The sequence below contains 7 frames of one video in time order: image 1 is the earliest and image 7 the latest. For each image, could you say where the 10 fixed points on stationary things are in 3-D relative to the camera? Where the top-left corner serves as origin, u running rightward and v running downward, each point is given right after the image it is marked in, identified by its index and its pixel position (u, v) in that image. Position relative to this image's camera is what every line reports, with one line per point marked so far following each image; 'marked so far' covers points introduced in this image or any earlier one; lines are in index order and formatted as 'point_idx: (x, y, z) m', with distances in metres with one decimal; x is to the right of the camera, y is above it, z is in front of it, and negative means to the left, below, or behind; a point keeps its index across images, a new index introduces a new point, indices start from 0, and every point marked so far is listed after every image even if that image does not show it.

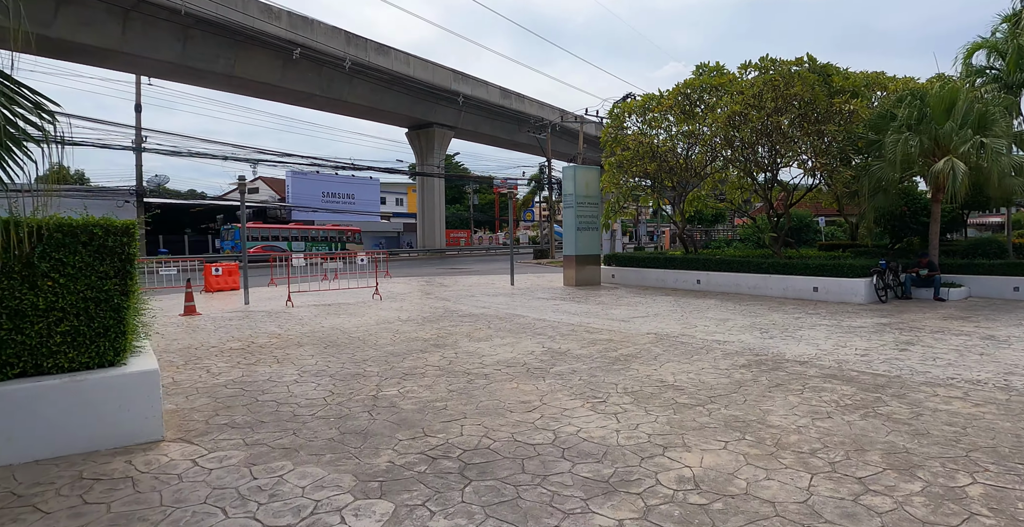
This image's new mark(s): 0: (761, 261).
0: (+6.0, +0.1, +13.3) m
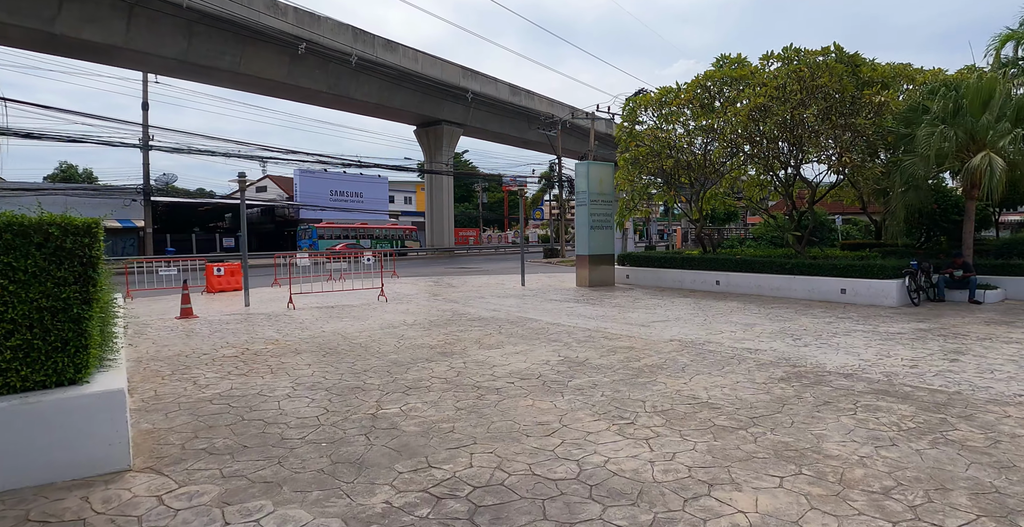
0: (+6.3, +0.1, +12.6) m
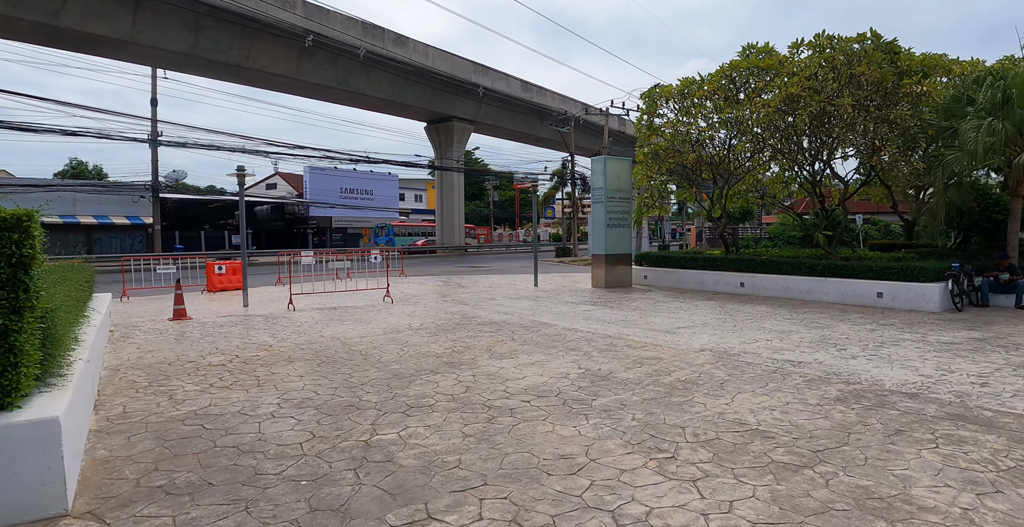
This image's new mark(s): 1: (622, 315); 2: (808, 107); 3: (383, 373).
0: (+6.6, 0.0, +11.8) m
1: (+1.9, -0.9, +9.4) m
2: (+6.4, +3.4, +11.6) m
3: (-1.4, -1.2, +5.8) m
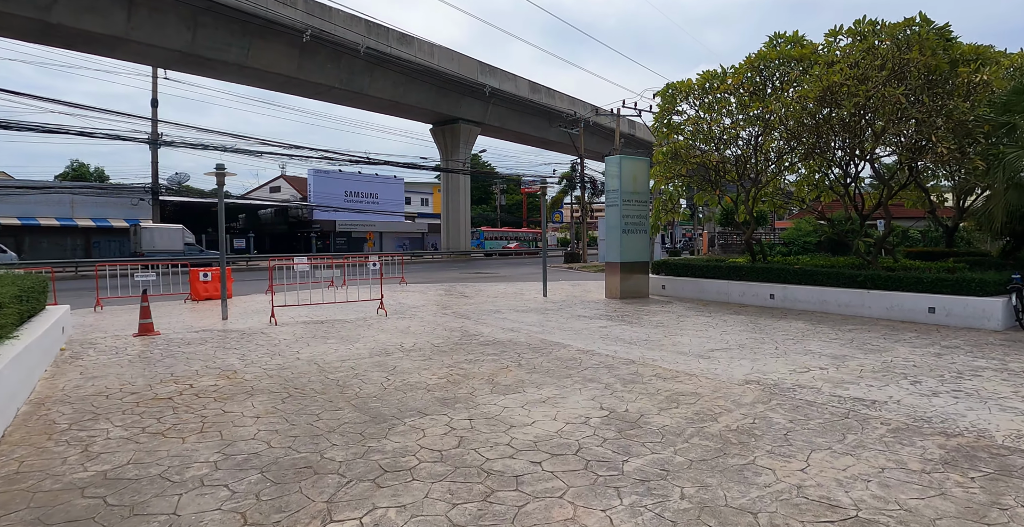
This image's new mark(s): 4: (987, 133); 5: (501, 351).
0: (+6.7, -0.2, +10.6) m
1: (+2.0, -1.1, +8.2) m
2: (+6.6, +3.2, +10.5) m
3: (-1.3, -1.3, +4.7) m
4: (+9.2, +2.5, +10.5) m
5: (-0.1, -1.1, +7.0) m
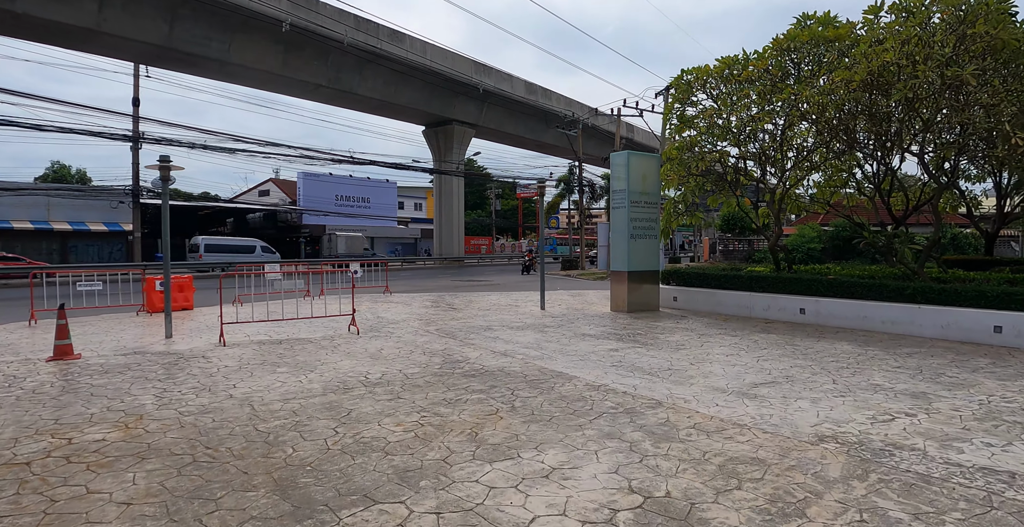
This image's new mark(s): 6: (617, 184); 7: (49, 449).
0: (+6.6, -0.4, +9.2) m
1: (+1.9, -1.2, +6.8) m
2: (+6.5, +3.0, +9.1) m
3: (-1.4, -1.4, +3.2) m
4: (+9.1, +2.3, +9.1) m
5: (-0.2, -1.3, +5.5) m
6: (+2.3, +1.7, +11.8) m
7: (-3.6, -1.4, +4.2) m
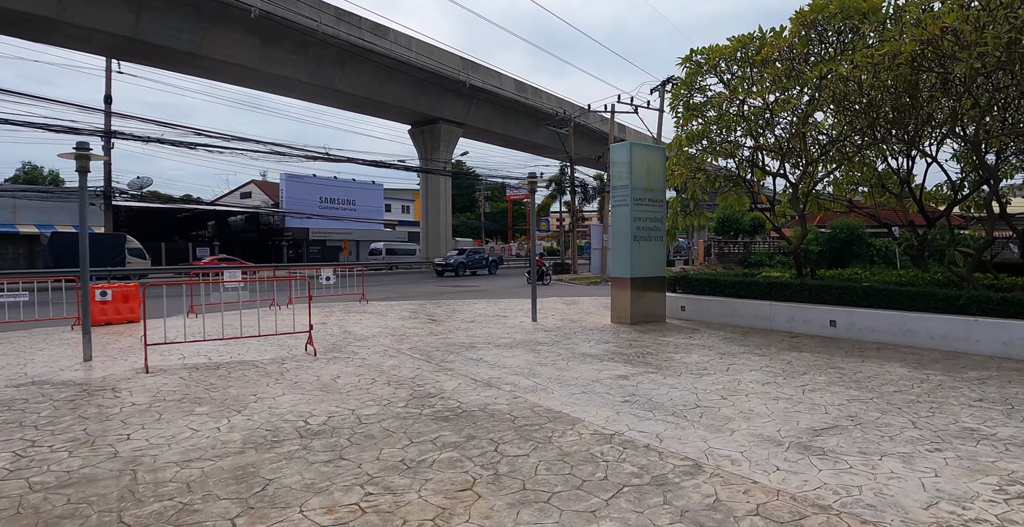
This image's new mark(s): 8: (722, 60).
0: (+6.4, -0.4, +7.9) m
1: (+1.8, -1.3, +5.4) m
2: (+6.3, +2.9, +7.8) m
3: (-1.5, -1.5, +1.8) m
4: (+8.9, +2.3, +7.9) m
5: (-0.4, -1.3, +4.2) m
6: (+2.0, +1.6, +10.5) m
7: (-3.7, -1.5, +2.7) m
8: (+4.1, +3.9, +10.6) m
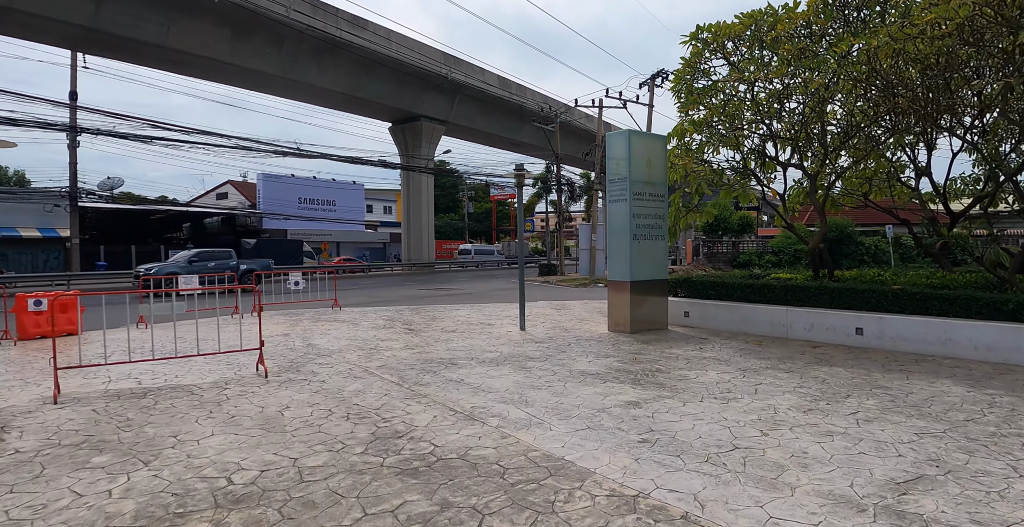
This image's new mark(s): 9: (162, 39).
0: (+6.2, -0.4, +7.0) m
1: (+1.7, -1.3, +4.4) m
2: (+6.1, +2.9, +6.9) m
3: (-1.5, -1.5, +0.7) m
4: (+8.7, +2.3, +7.1) m
5: (-0.4, -1.4, +3.1) m
6: (+1.8, +1.6, +9.5) m
7: (-3.7, -1.5, +1.6) m
8: (+3.8, +3.9, +9.6) m
9: (-12.7, +8.1, +19.2) m
